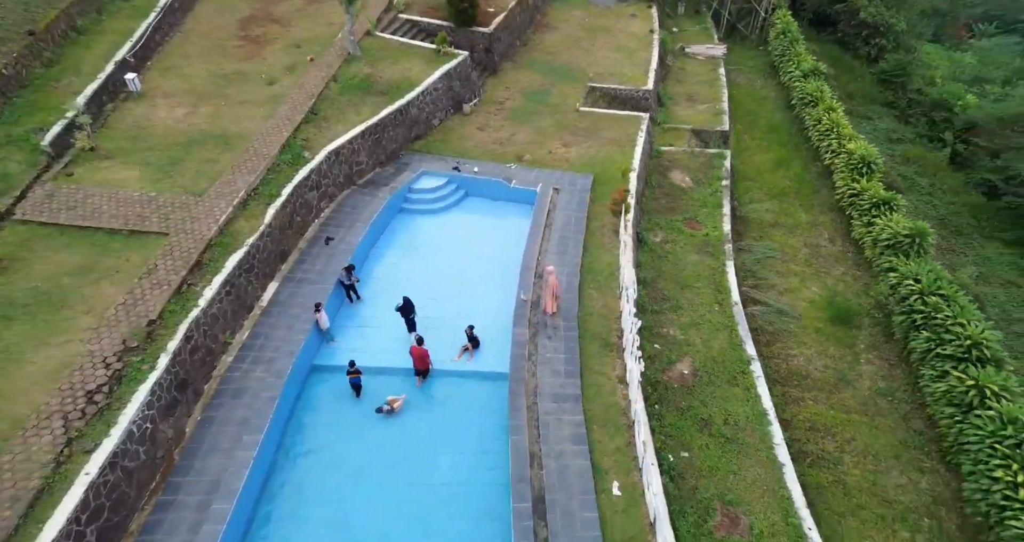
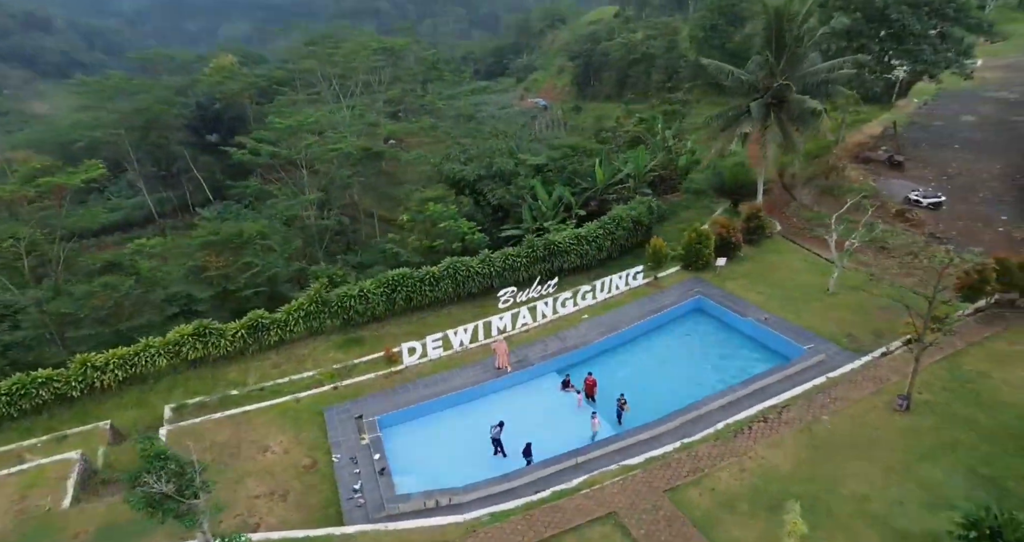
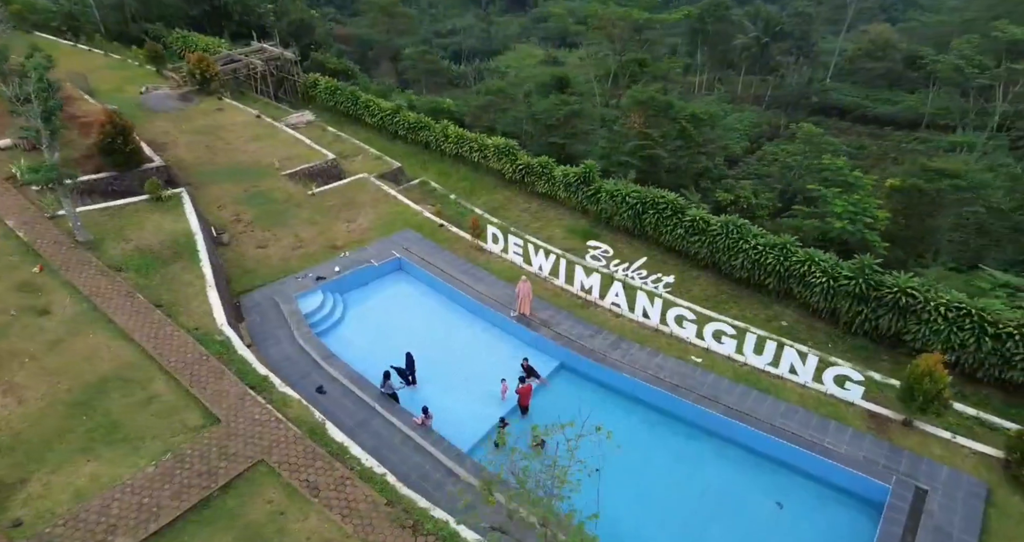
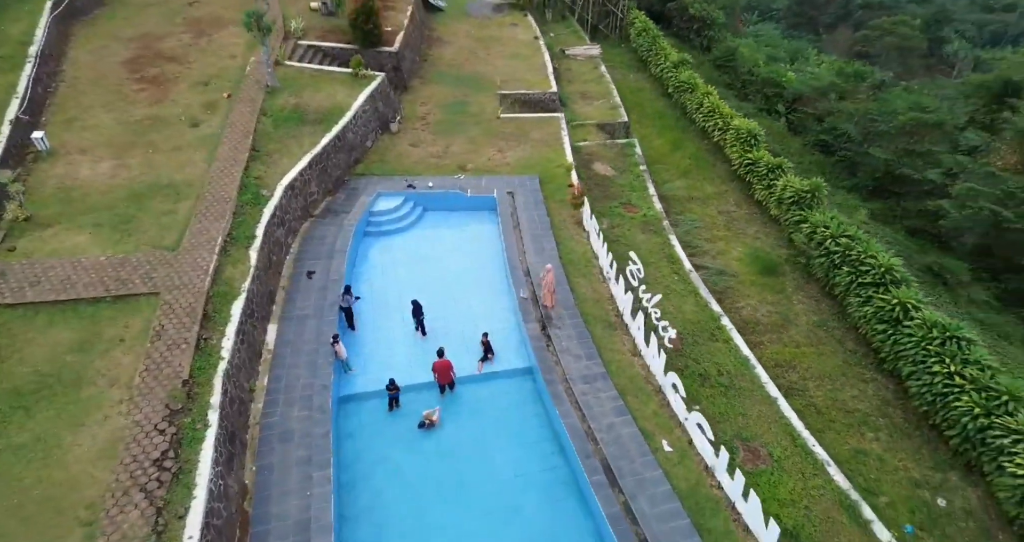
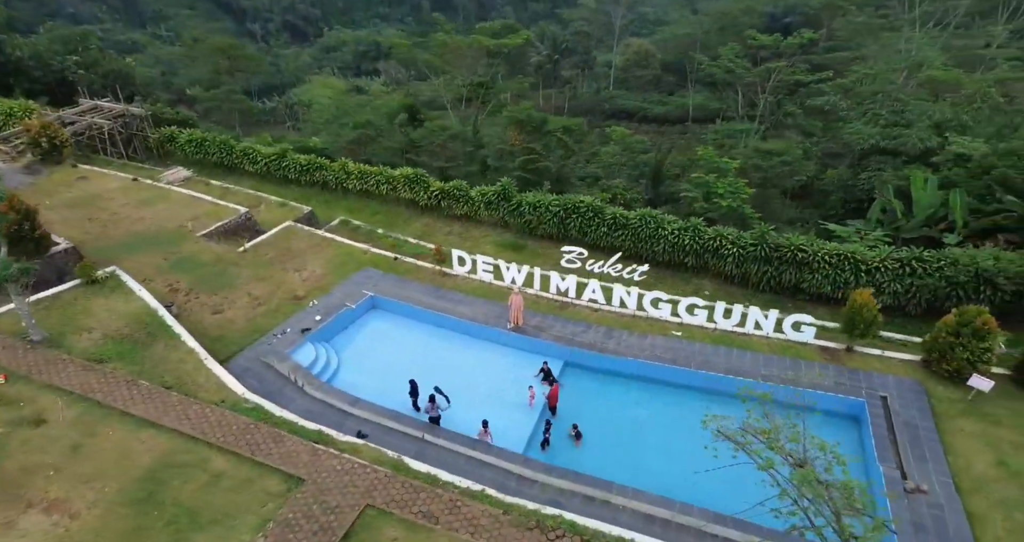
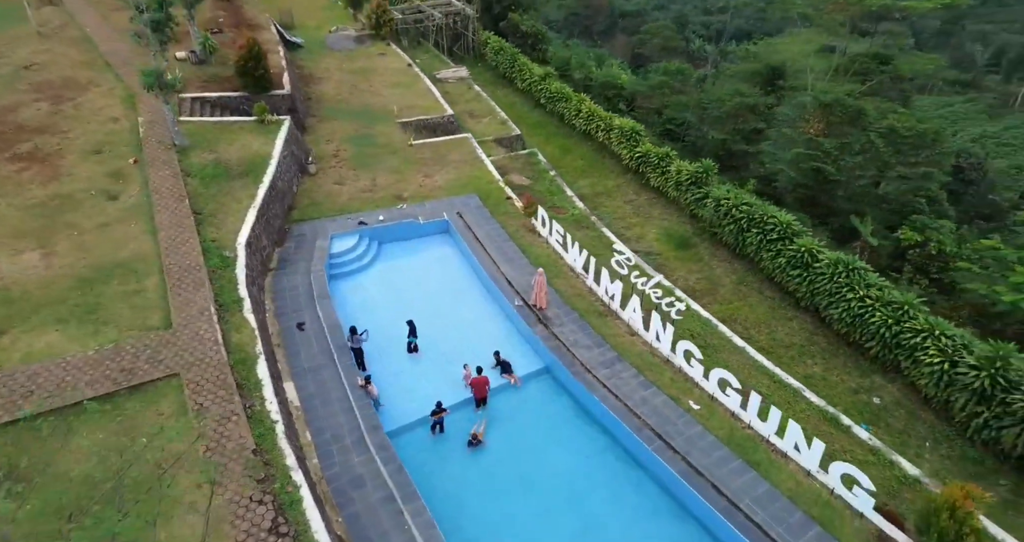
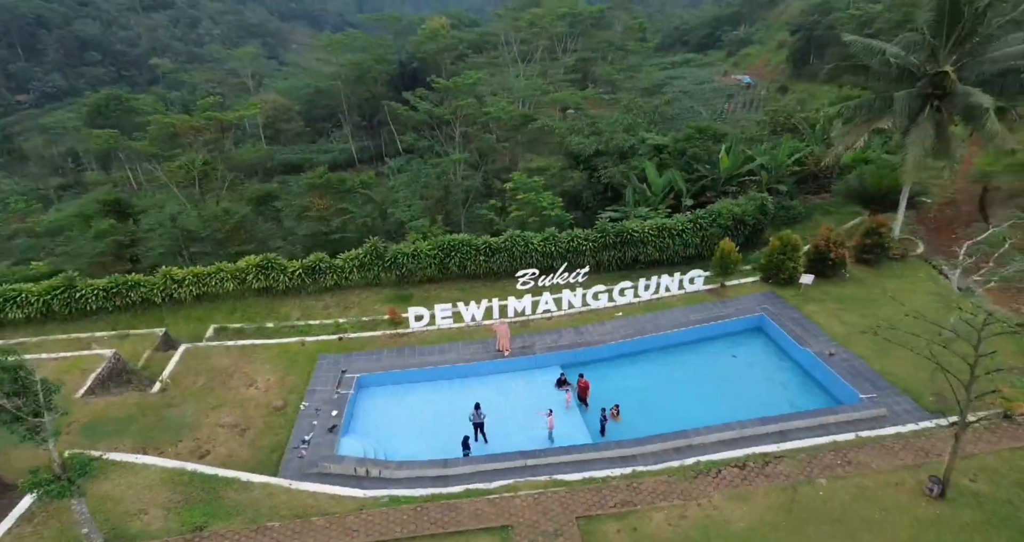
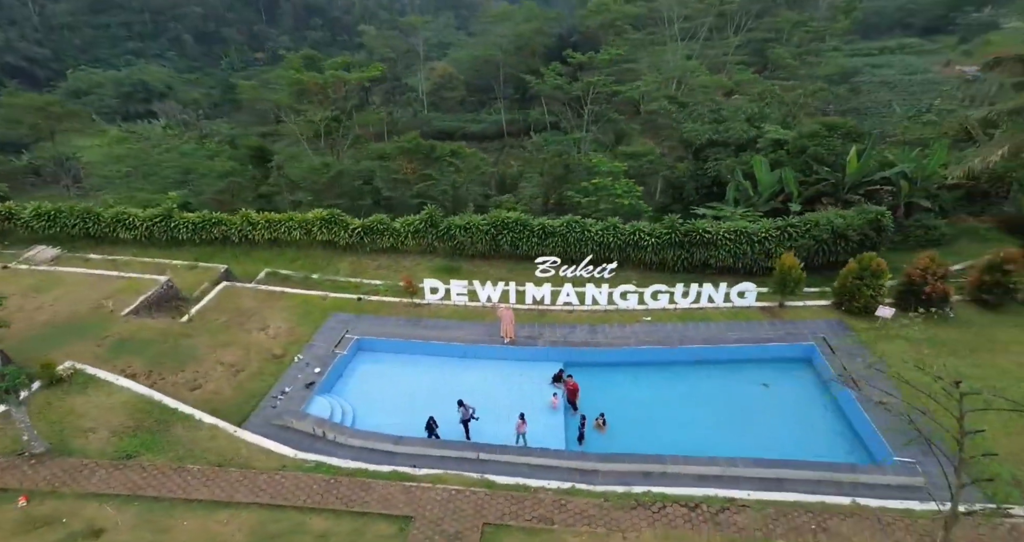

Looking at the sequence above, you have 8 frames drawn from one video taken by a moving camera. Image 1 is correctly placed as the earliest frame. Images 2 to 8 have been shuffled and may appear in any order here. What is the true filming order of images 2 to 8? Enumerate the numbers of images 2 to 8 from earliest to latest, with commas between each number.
4, 6, 3, 5, 8, 7, 2
